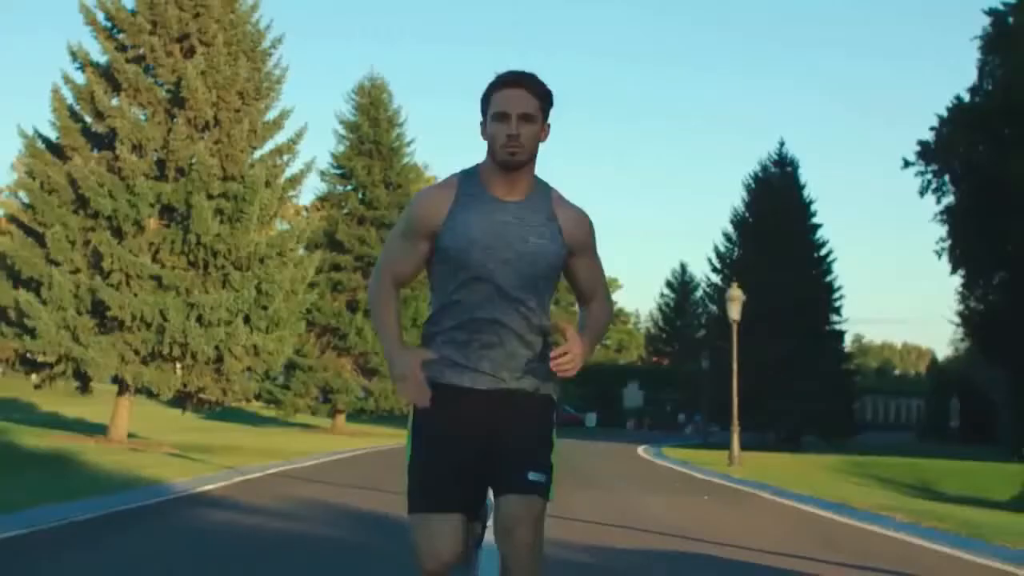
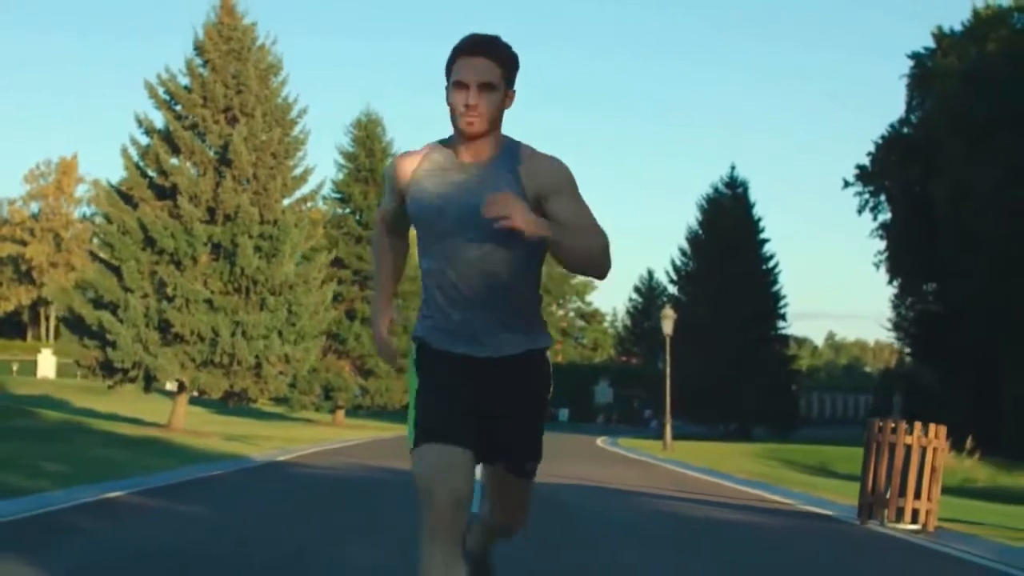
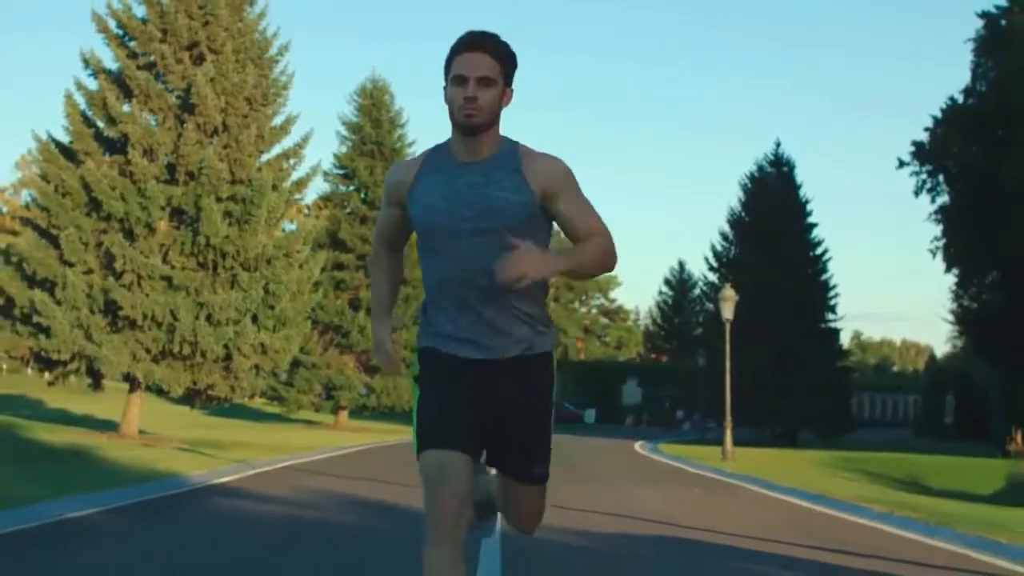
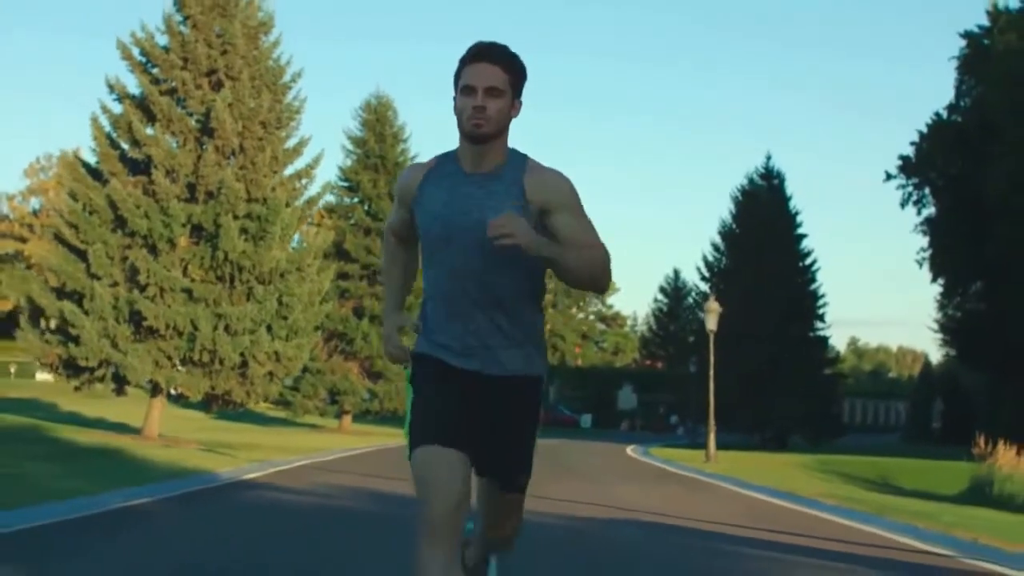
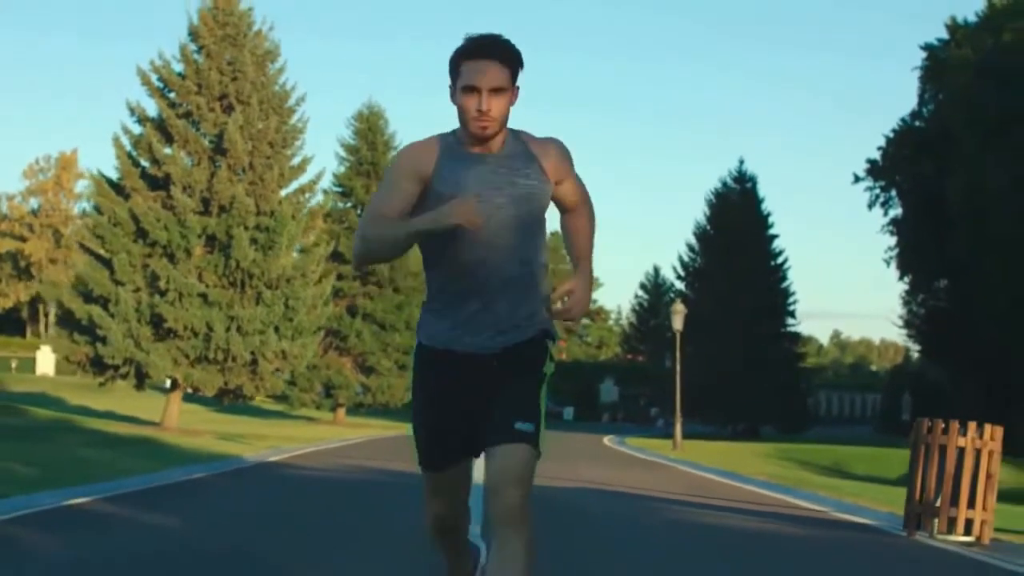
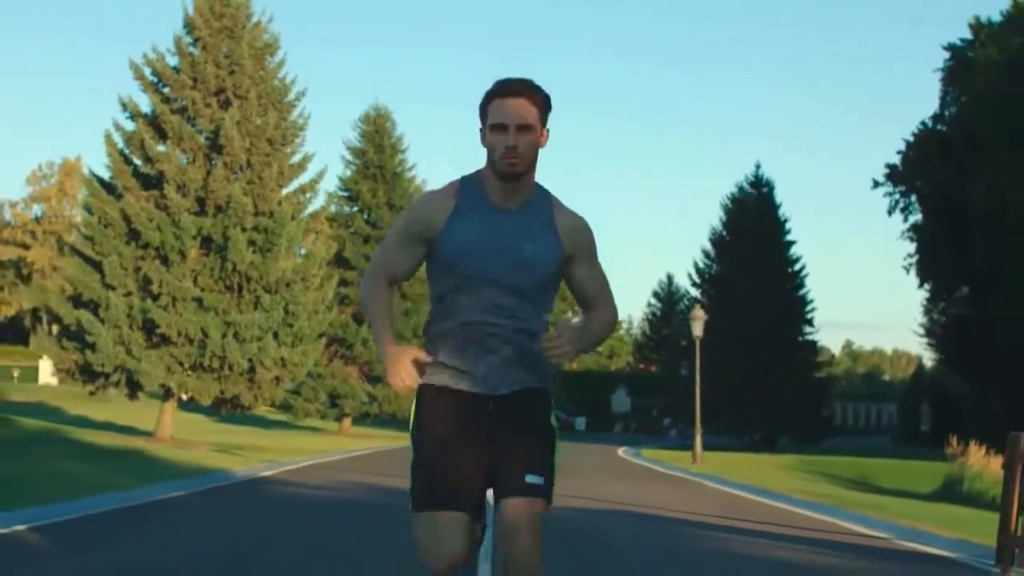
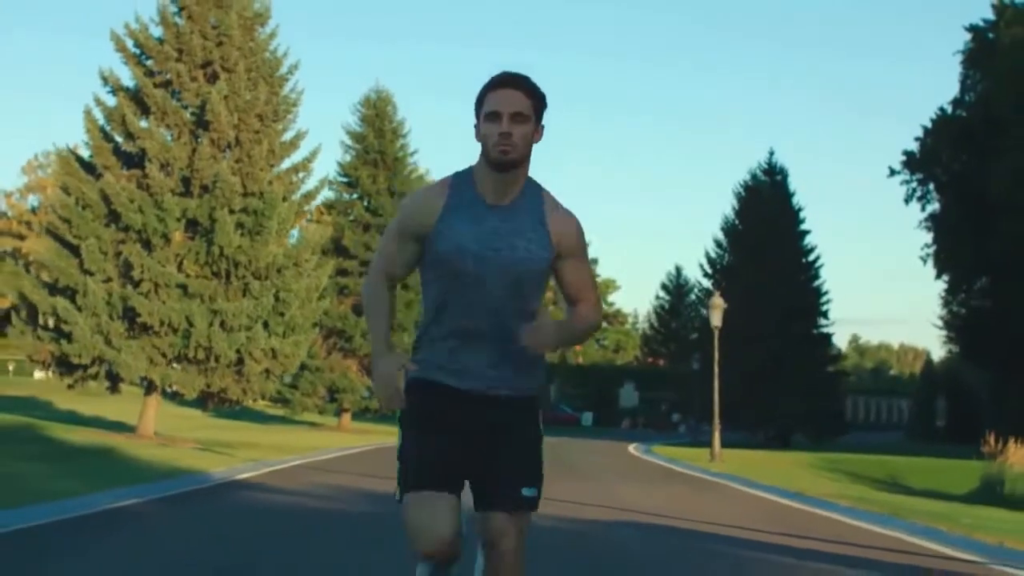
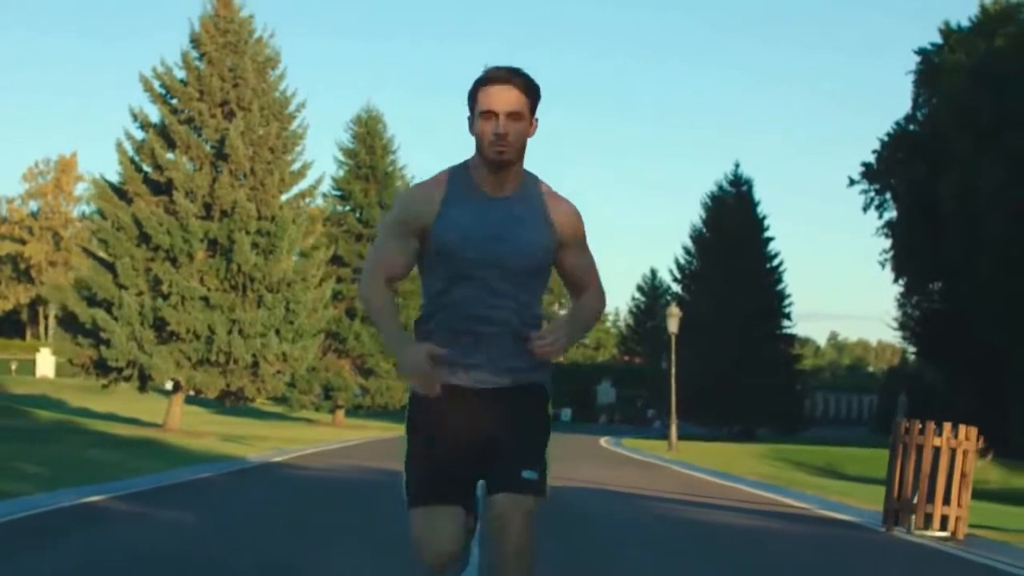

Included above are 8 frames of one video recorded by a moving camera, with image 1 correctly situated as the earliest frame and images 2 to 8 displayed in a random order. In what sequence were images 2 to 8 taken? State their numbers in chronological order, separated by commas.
3, 7, 4, 6, 5, 8, 2
